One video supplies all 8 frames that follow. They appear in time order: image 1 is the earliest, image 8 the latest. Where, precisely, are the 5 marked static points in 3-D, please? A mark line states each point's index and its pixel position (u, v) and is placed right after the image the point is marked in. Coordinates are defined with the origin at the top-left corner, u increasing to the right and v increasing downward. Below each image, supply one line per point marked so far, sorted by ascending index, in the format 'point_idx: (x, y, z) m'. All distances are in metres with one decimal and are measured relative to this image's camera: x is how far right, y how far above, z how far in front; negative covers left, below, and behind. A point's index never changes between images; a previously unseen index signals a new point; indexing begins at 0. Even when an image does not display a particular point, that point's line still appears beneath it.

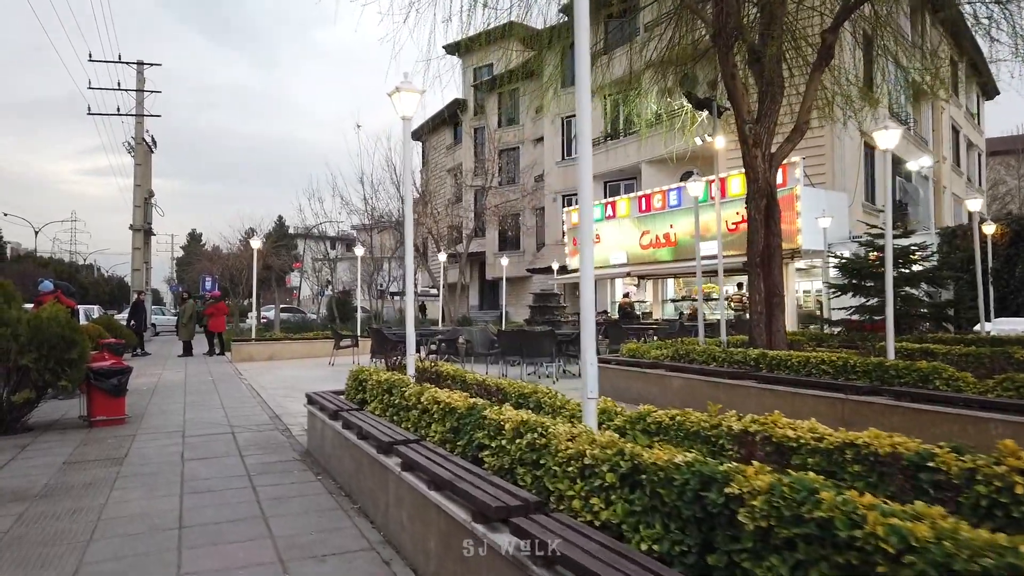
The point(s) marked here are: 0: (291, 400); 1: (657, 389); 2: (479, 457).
0: (-2.9, -1.5, +9.8) m
1: (+1.7, -1.1, +8.5) m
2: (-0.1, -0.8, +3.3) m
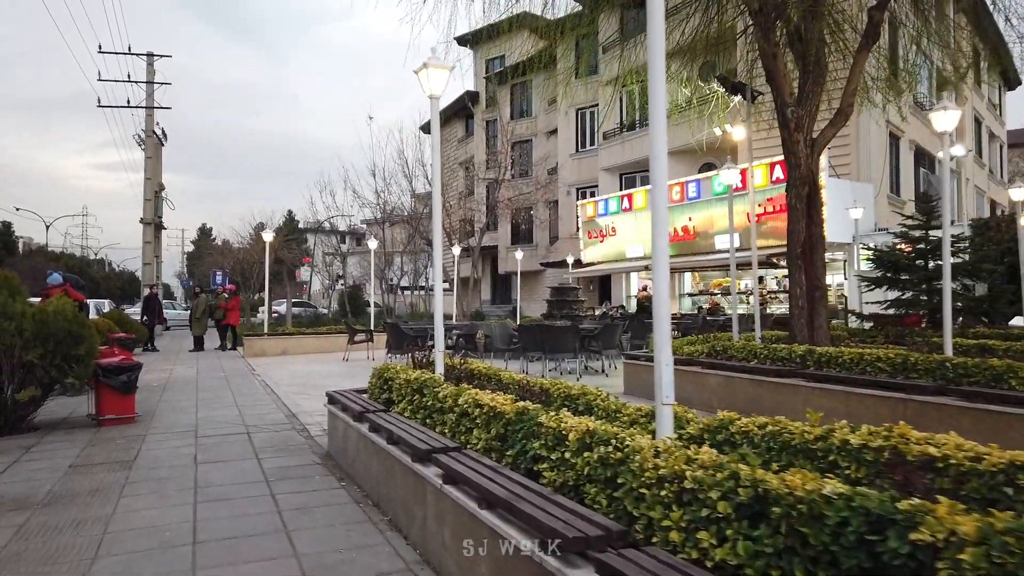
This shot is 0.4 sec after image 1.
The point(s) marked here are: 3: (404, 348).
0: (-2.6, -1.4, +9.5) m
1: (+2.0, -1.1, +8.1) m
2: (+0.1, -0.7, +2.9) m
3: (-1.8, -1.0, +12.6) m
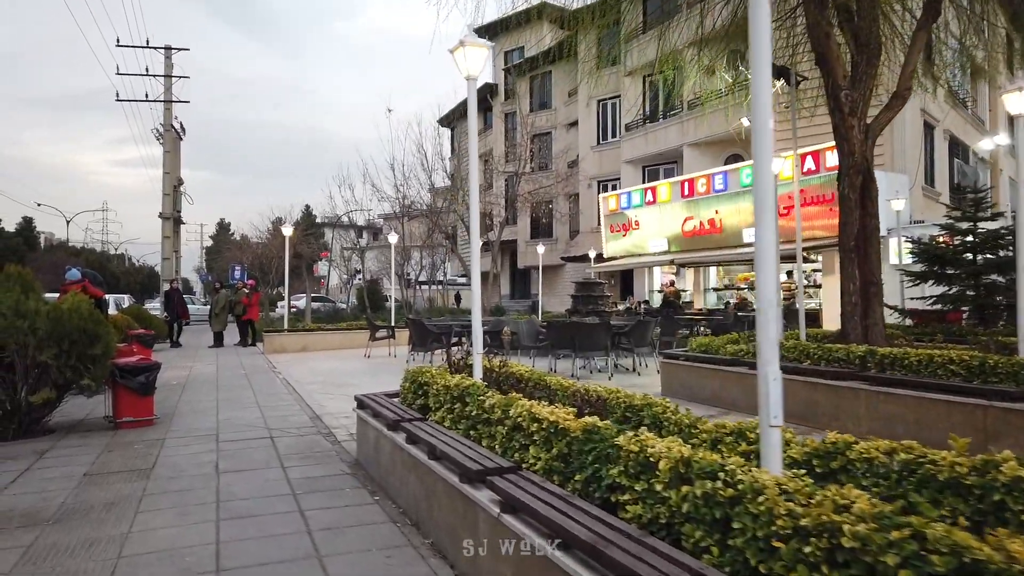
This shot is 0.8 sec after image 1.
0: (-2.2, -1.3, +9.1) m
1: (+2.3, -1.0, +7.6) m
2: (+0.3, -0.7, +2.5) m
3: (-1.4, -1.0, +12.2) m
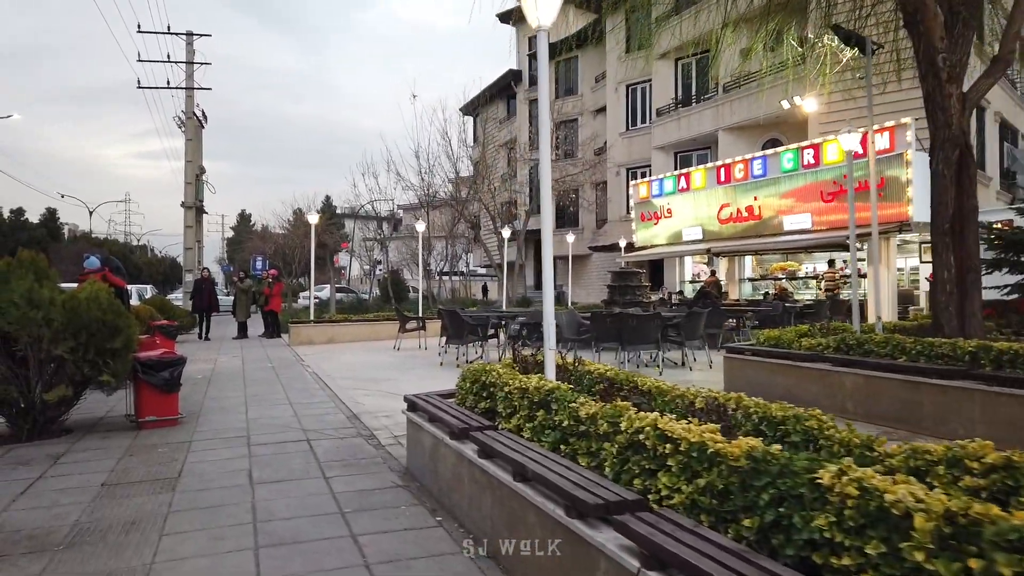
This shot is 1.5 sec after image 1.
0: (-1.6, -1.2, +8.5) m
1: (+2.8, -0.9, +6.9) m
2: (+0.7, -0.7, +1.8) m
3: (-0.8, -0.8, +11.6) m
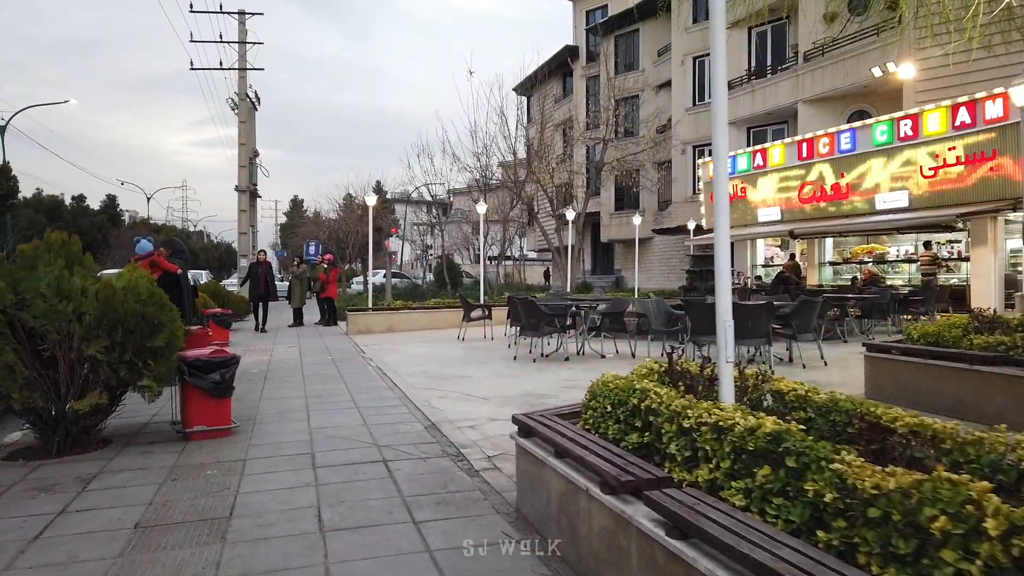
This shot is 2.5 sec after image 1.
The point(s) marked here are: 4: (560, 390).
0: (-0.7, -1.1, +7.4) m
1: (+3.7, -0.8, +5.5) m
2: (+1.2, -0.7, +0.6) m
3: (+0.4, -0.6, +10.4) m
4: (+0.5, -1.1, +7.8) m
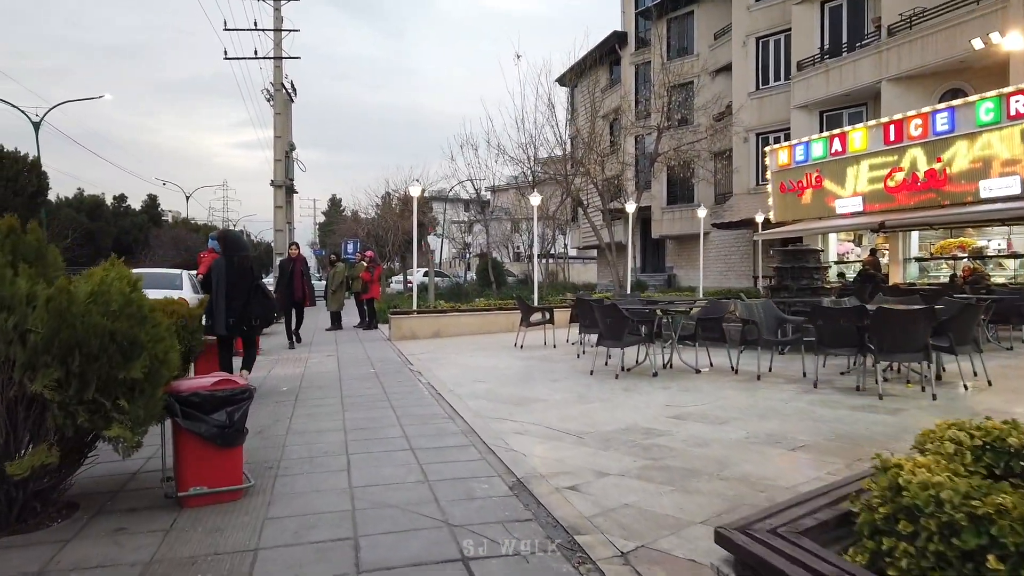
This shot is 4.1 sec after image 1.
0: (+0.1, -1.1, +5.7) m
1: (+4.3, -0.8, +3.6) m
2: (+1.7, -0.7, -1.2) m
3: (+1.3, -0.6, +8.7) m
4: (+1.3, -1.1, +6.0) m
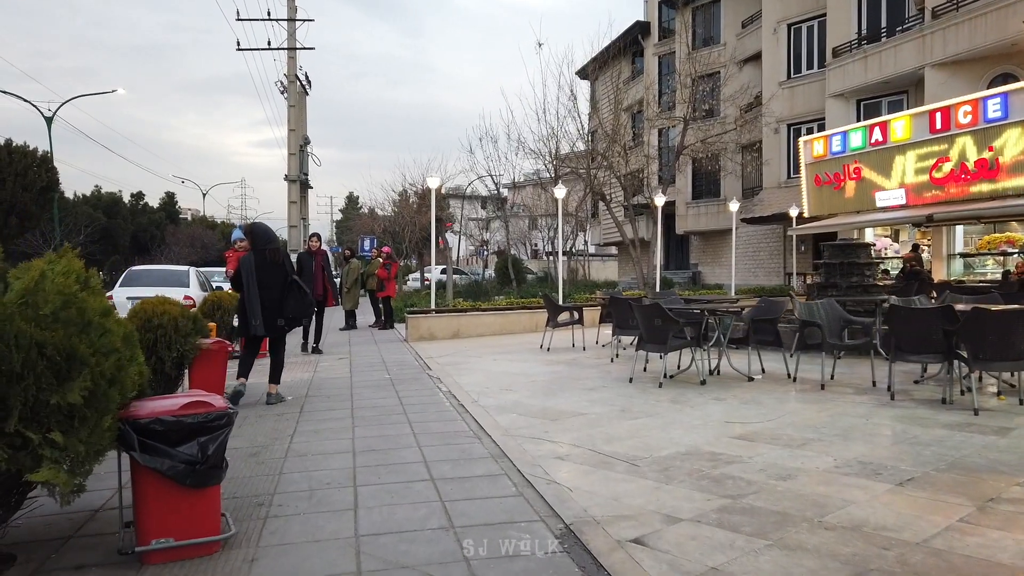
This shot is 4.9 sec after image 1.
0: (+0.3, -1.1, +4.8) m
1: (+4.5, -0.8, +2.6) m
2: (+1.8, -0.7, -2.2) m
3: (+1.6, -0.6, +7.7) m
4: (+1.5, -1.1, +5.1) m
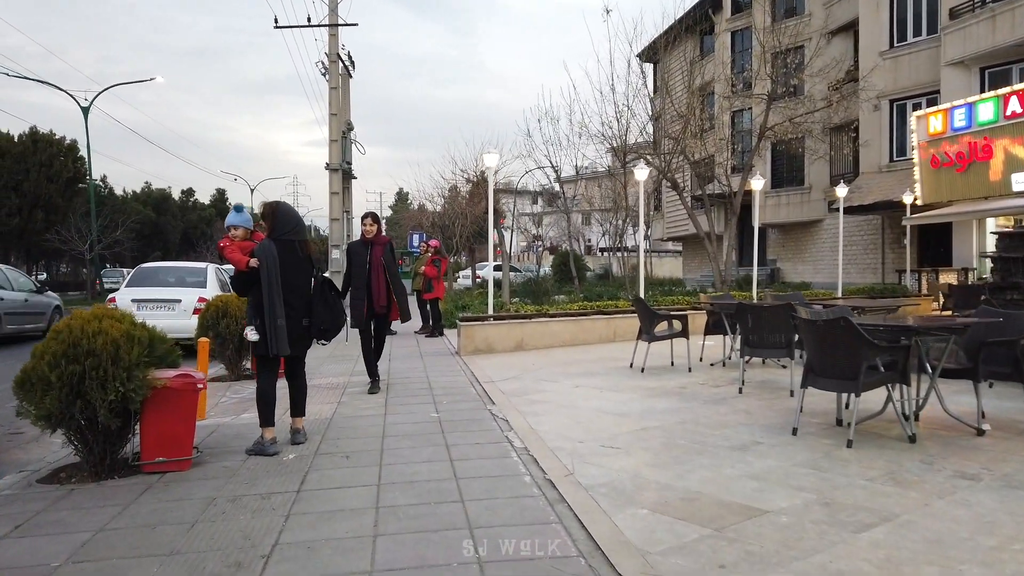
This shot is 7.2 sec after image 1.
0: (+0.9, -1.1, +2.3) m
1: (+4.9, -0.9, -0.2) m
2: (+1.8, -0.8, -4.8) m
3: (+2.3, -0.6, +5.1) m
4: (+2.1, -1.1, +2.4) m
